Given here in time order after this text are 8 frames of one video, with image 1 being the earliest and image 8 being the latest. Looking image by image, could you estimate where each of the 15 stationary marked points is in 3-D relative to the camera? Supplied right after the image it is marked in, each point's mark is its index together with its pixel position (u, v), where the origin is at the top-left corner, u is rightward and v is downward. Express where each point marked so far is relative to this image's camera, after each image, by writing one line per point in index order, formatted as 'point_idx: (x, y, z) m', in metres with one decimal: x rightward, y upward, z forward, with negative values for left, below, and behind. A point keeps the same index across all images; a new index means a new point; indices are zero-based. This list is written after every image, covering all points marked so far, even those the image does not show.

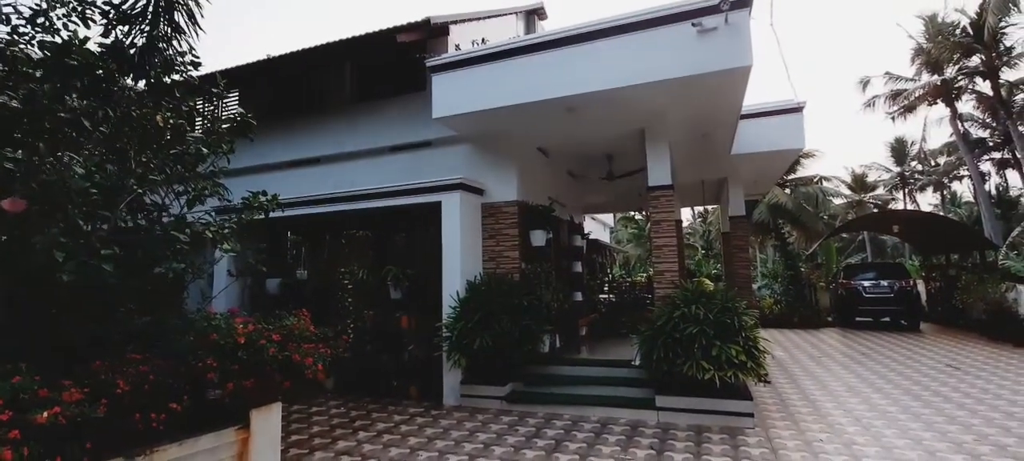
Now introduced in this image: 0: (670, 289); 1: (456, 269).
0: (+1.9, -0.7, +6.0) m
1: (-0.7, -0.5, +6.5) m
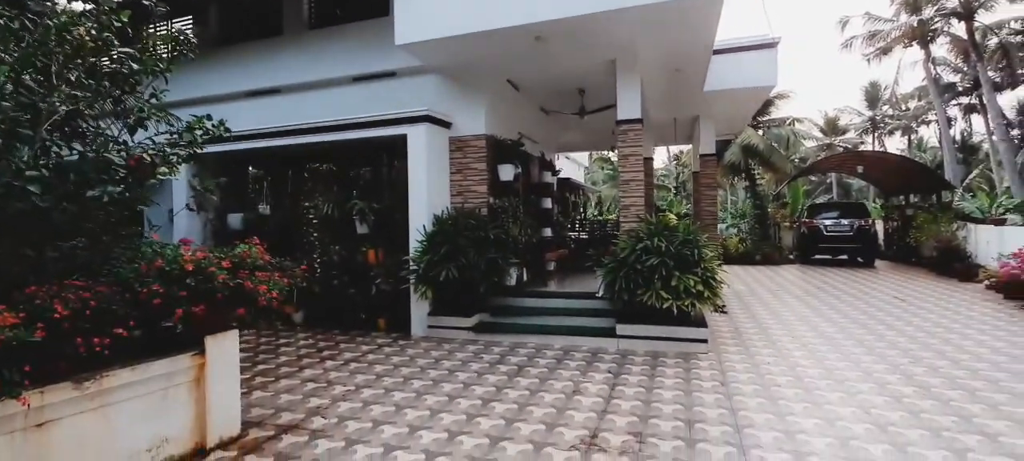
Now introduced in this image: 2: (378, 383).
0: (+1.5, +0.1, +6.1) m
1: (-1.2, +0.3, +6.4) m
2: (-1.3, -1.4, +4.7) m
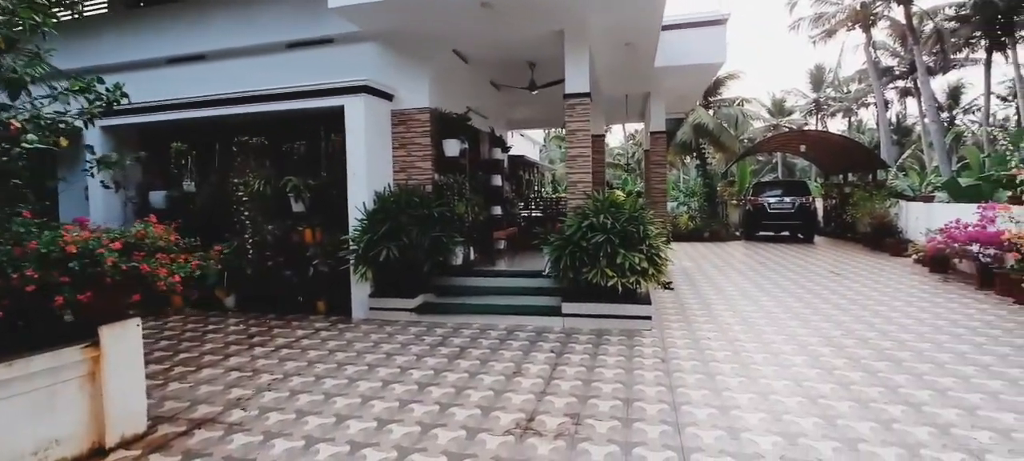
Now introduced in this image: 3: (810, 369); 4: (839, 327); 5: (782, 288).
0: (+0.8, +0.4, +6.0) m
1: (-1.8, +0.6, +6.1) m
2: (-1.8, -1.2, +4.4) m
3: (+2.5, -1.1, +4.1) m
4: (+3.5, -1.0, +5.4) m
5: (+4.1, -0.9, +7.7) m
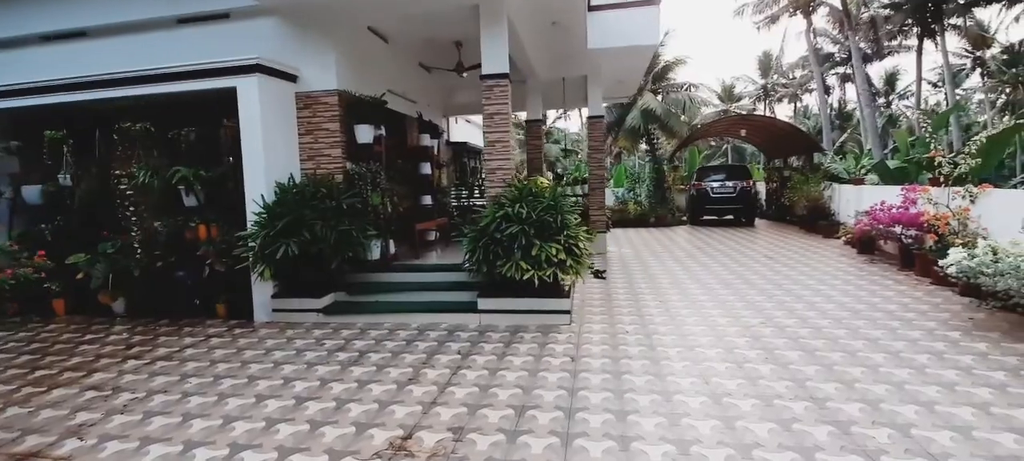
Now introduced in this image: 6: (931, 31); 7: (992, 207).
0: (-0.1, +0.5, +5.6) m
1: (-2.8, +0.7, +5.5) m
2: (-2.6, -1.2, +3.9) m
3: (+1.6, -1.0, +3.9) m
4: (+2.6, -0.9, +5.3) m
5: (+3.1, -0.6, +7.6) m
6: (+14.7, +7.0, +17.5) m
7: (+5.6, +0.3, +5.8) m
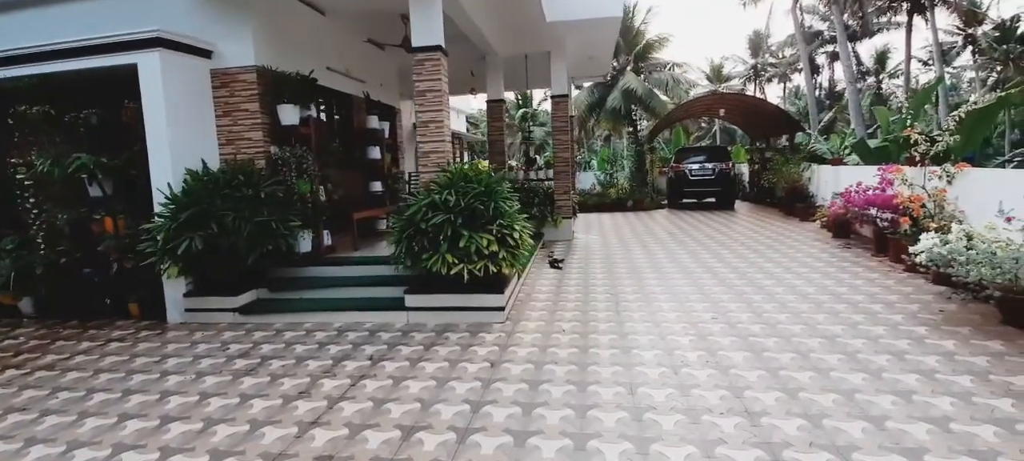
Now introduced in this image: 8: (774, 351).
0: (-0.8, +0.6, +5.1) m
1: (-3.5, +0.8, +5.0) m
2: (-3.2, -1.2, +3.4) m
3: (+1.0, -1.0, +3.5) m
4: (+2.0, -0.7, +4.9) m
5: (+2.4, -0.4, +7.2) m
6: (+13.9, +7.7, +16.9) m
7: (+4.9, +0.4, +5.4) m
8: (+2.0, -0.9, +3.7) m
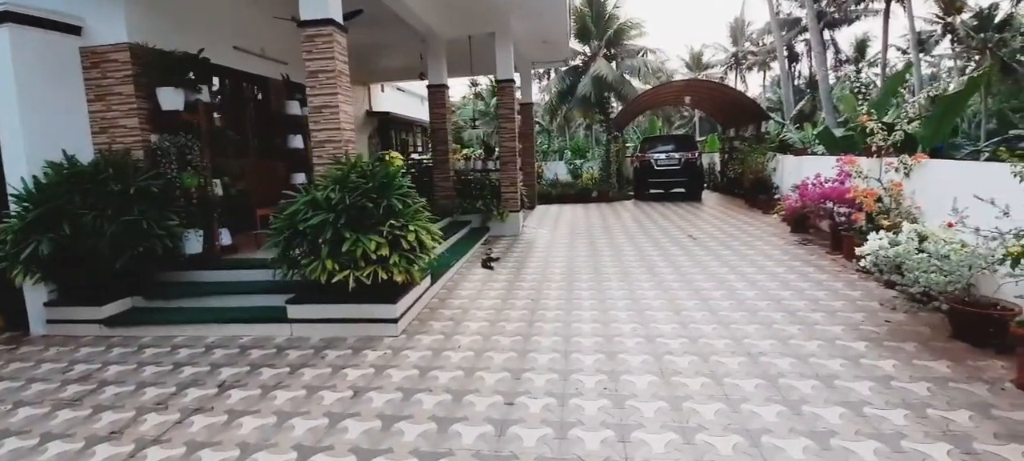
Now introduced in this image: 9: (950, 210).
0: (-1.6, +0.6, +4.5) m
1: (-4.3, +0.7, +4.3) m
2: (-4.0, -1.2, +2.8) m
3: (+0.2, -1.0, +2.9) m
4: (+1.1, -0.7, +4.4) m
5: (+1.5, -0.4, +6.7) m
6: (+12.7, +8.0, +16.5) m
7: (+4.1, +0.5, +4.9) m
8: (+1.2, -0.9, +3.2) m
9: (+3.9, +0.2, +4.4) m
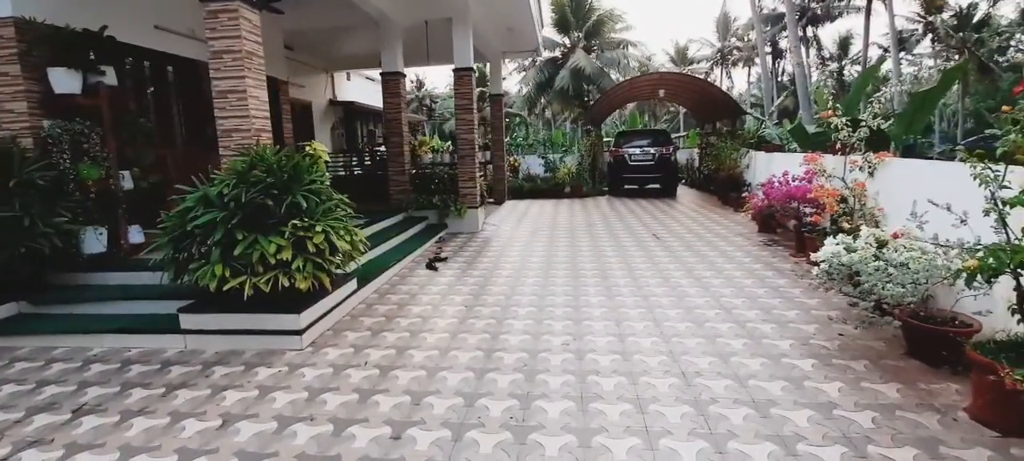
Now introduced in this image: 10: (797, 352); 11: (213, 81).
0: (-2.2, +0.6, +4.1) m
1: (-4.9, +0.8, +3.8) m
2: (-4.6, -1.2, +2.3) m
3: (-0.3, -1.0, +2.5) m
4: (+0.5, -0.7, +4.0) m
5: (+0.9, -0.4, +6.3) m
6: (+11.9, +8.0, +16.3) m
7: (+3.5, +0.4, +4.6) m
8: (+0.6, -0.9, +2.8) m
9: (+3.3, +0.1, +4.1) m
10: (+1.9, -0.8, +3.3) m
11: (-2.4, +1.2, +4.0) m
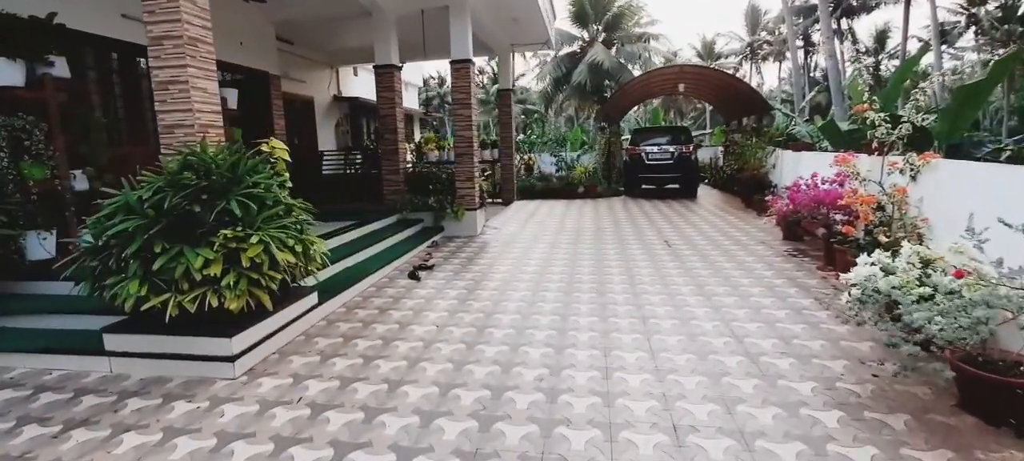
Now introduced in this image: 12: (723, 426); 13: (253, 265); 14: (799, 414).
0: (-2.4, +0.6, +3.6) m
1: (-5.1, +0.7, +3.5) m
2: (-4.9, -1.3, +2.0) m
3: (-0.6, -1.1, +2.0) m
4: (+0.4, -0.8, +3.5) m
5: (+0.8, -0.4, +5.8) m
6: (+12.4, +7.9, +15.2) m
7: (+3.3, +0.3, +3.9) m
8: (+0.4, -1.0, +2.3) m
9: (+3.1, 0.0, +3.4) m
10: (+1.6, -0.9, +2.7) m
11: (-2.6, +1.2, +3.6) m
12: (+1.1, -1.0, +2.5) m
13: (-1.6, -0.2, +3.1) m
14: (+1.4, -0.9, +2.5) m
